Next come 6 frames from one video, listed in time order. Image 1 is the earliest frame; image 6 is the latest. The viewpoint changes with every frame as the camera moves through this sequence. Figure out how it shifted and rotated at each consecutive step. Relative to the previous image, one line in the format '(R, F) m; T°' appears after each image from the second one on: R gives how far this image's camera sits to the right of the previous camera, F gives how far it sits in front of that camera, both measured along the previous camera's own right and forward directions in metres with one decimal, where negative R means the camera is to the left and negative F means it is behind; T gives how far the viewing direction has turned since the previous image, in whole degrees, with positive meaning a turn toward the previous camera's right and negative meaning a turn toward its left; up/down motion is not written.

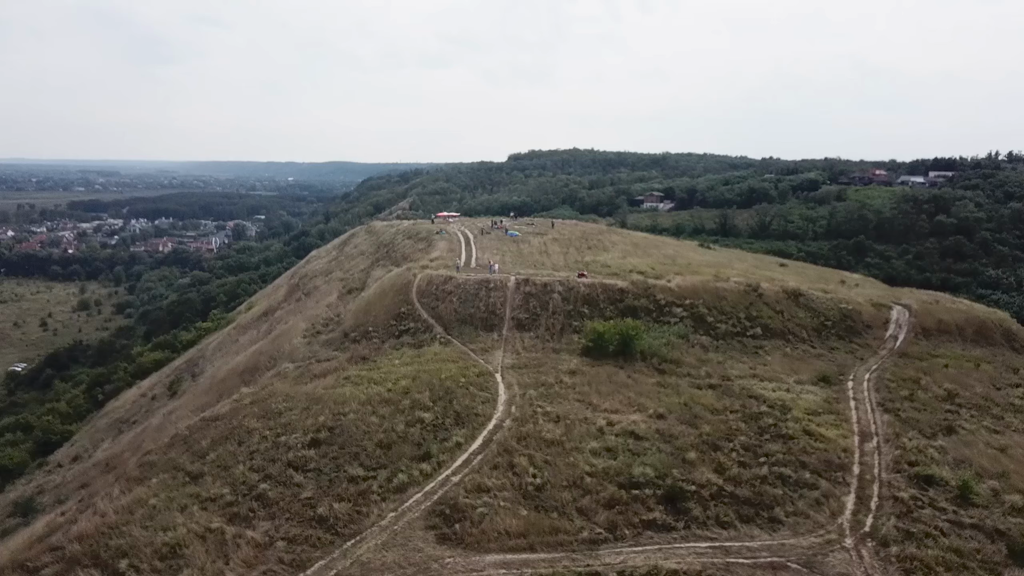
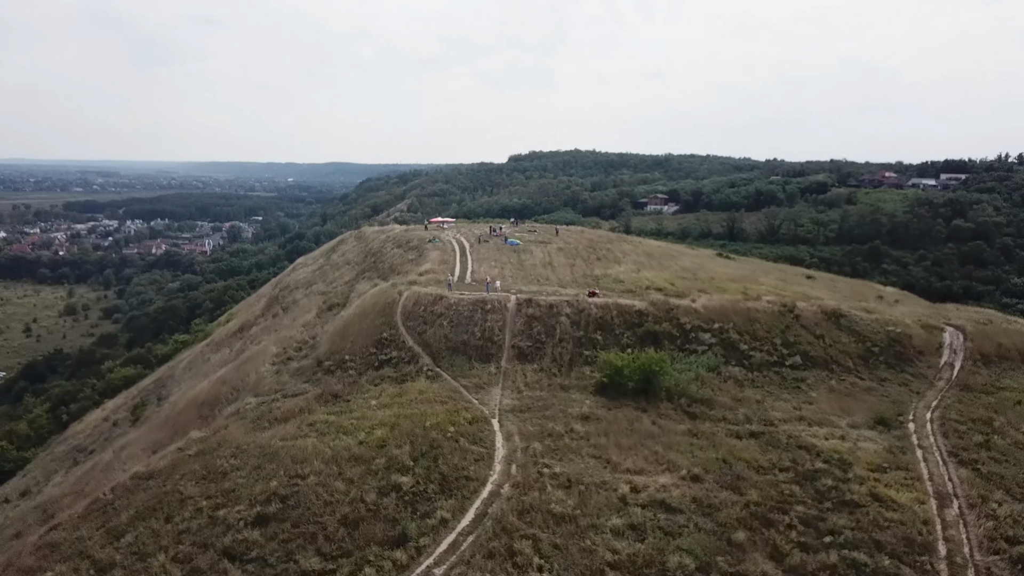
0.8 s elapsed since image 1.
(0.0, +5.6) m; 0°
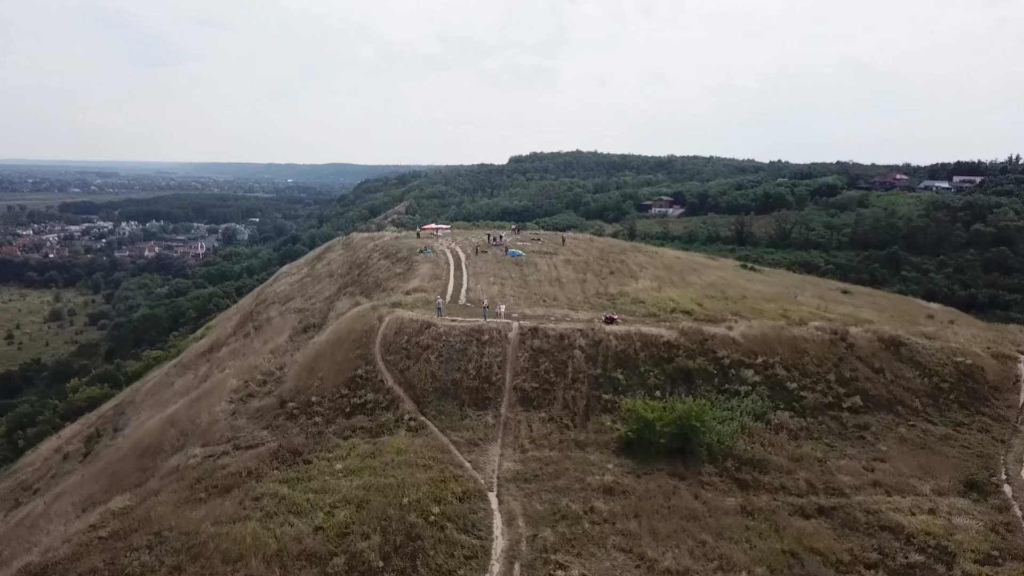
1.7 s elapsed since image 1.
(-0.1, +5.9) m; 0°
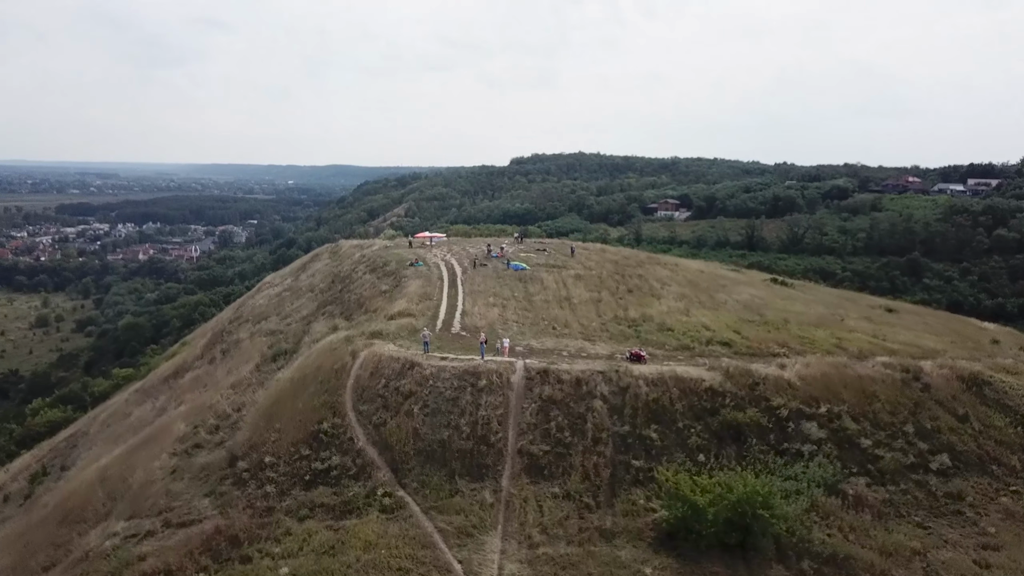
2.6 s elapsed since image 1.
(-0.1, +5.6) m; 0°
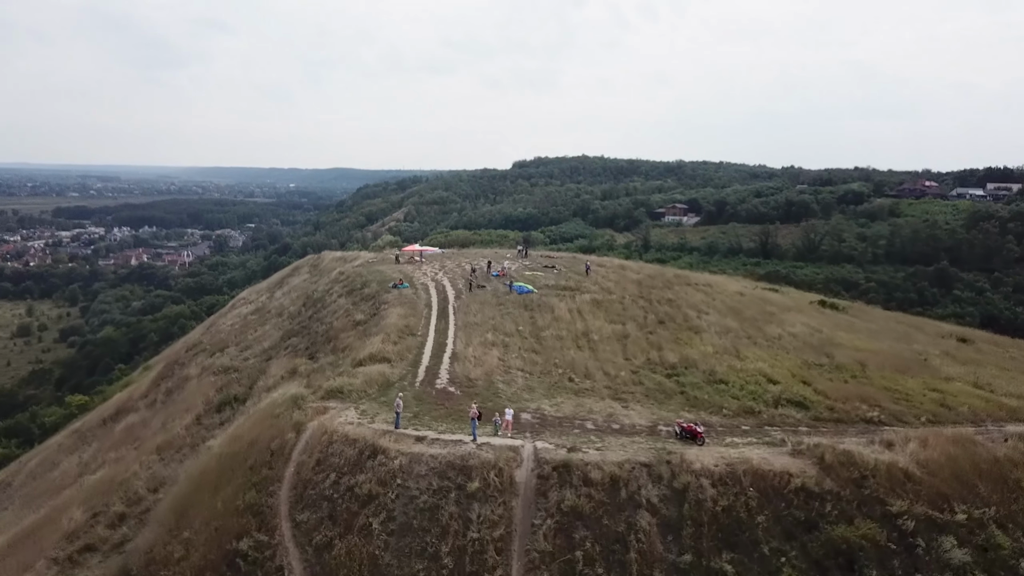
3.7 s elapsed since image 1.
(-0.1, +7.0) m; 0°
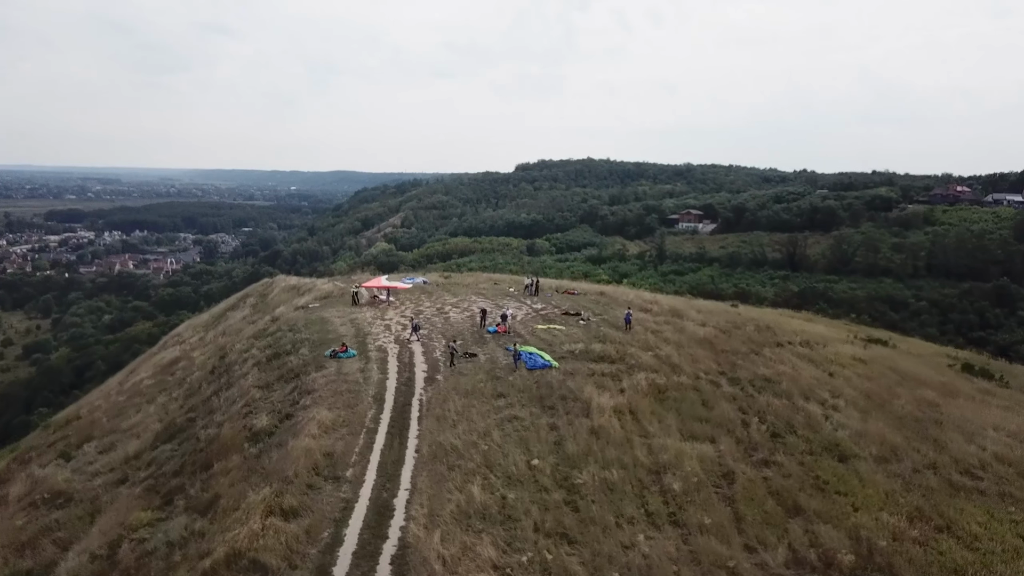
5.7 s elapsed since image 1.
(-0.1, +12.7) m; 0°
